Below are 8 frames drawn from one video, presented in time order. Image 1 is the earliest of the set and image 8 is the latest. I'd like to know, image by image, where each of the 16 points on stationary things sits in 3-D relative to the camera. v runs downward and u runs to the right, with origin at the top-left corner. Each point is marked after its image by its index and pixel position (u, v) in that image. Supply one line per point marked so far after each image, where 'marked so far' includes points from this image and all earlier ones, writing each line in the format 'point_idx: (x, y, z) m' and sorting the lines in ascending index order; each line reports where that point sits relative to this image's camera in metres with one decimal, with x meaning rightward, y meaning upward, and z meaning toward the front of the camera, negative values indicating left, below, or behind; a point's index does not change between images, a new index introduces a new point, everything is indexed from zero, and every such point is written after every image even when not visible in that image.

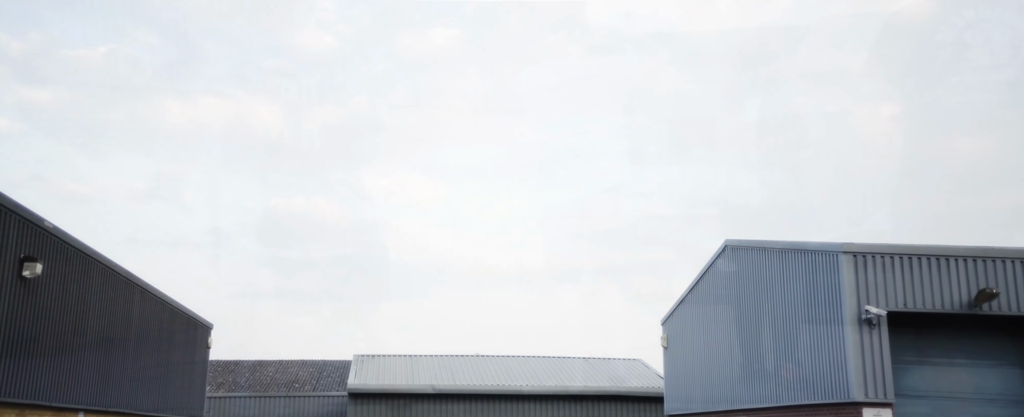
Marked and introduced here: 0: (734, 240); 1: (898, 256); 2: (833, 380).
0: (+4.7, -0.7, +17.3) m
1: (+6.1, -0.7, +13.0) m
2: (+5.1, -2.7, +13.2) m
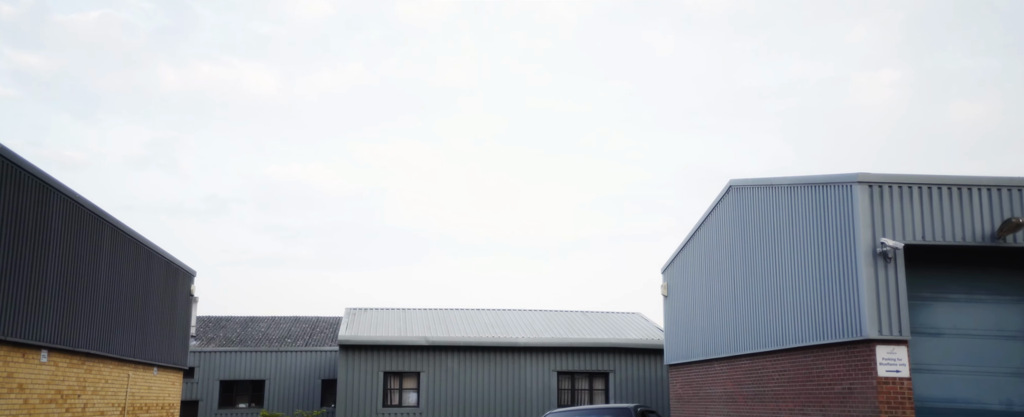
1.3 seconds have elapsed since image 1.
0: (+4.5, +0.6, +16.5) m
1: (+6.0, +0.3, +12.1) m
2: (+5.0, -1.7, +12.4) m
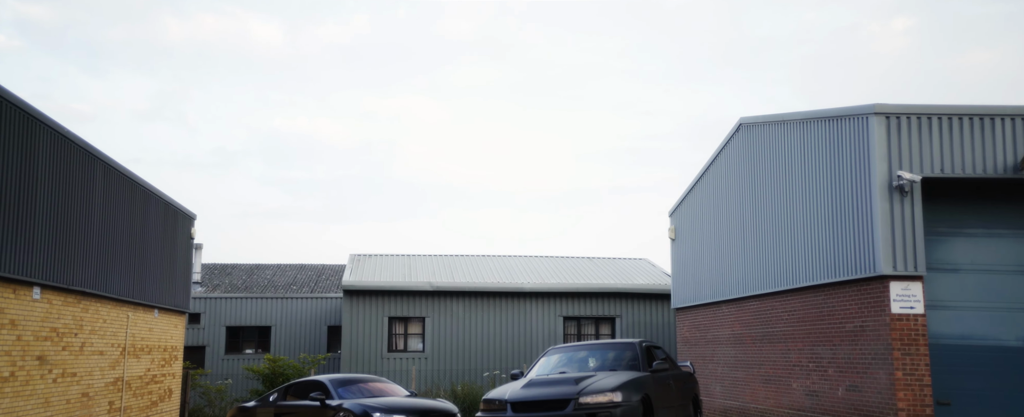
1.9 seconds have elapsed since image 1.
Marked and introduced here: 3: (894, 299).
0: (+4.6, +1.8, +16.0) m
1: (+6.0, +1.3, +11.6) m
2: (+5.1, -0.7, +12.0) m
3: (+5.2, -1.2, +11.2) m
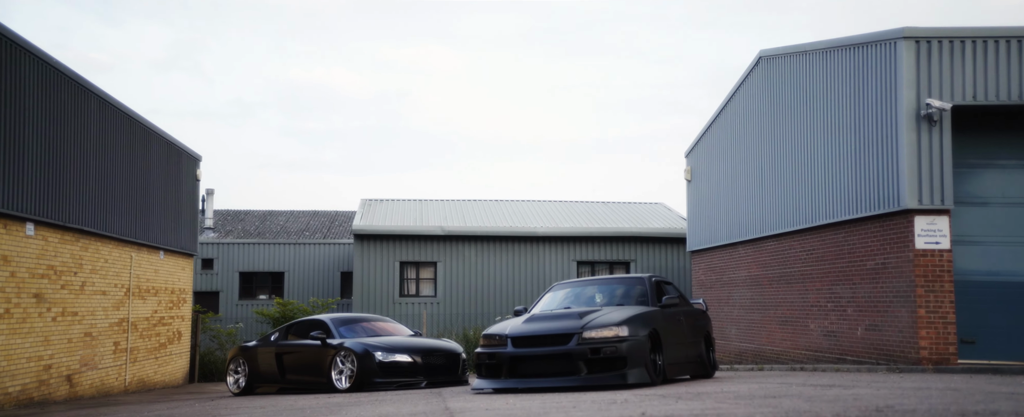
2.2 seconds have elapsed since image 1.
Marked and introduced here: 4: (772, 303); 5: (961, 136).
0: (+4.8, +3.0, +15.2) m
1: (+6.1, +2.2, +10.9) m
2: (+5.2, +0.3, +11.5) m
3: (+5.3, -0.3, +10.6) m
4: (+4.9, -1.8, +15.6) m
5: (+6.1, +1.0, +11.2) m
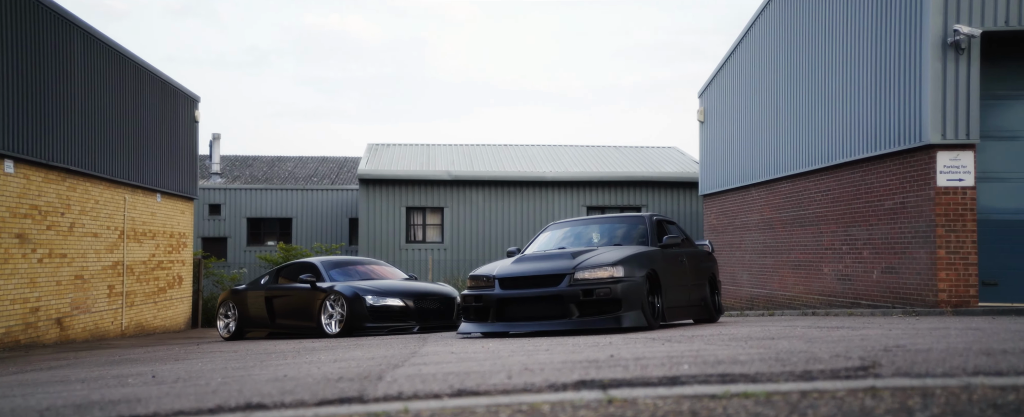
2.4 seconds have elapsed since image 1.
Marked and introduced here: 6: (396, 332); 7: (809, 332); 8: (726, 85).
0: (+4.8, +4.0, +14.4) m
1: (+6.0, +3.0, +10.1) m
2: (+5.1, +1.1, +10.8) m
3: (+5.2, +0.5, +10.0) m
4: (+5.0, -0.7, +15.0) m
5: (+6.1, +1.8, +10.5) m
6: (-1.4, -1.5, +10.0) m
7: (+1.8, -0.8, +5.1) m
8: (+4.8, +2.8, +18.4) m
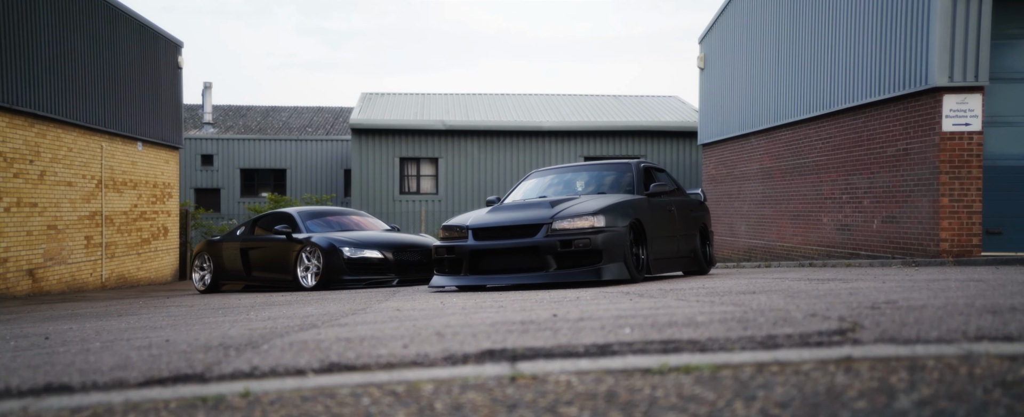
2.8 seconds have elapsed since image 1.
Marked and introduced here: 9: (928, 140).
0: (+4.6, +4.9, +13.6) m
1: (+5.8, +3.7, +9.4) m
2: (+4.9, +1.8, +10.2) m
3: (+5.0, +1.1, +9.5) m
4: (+4.8, +0.2, +14.5) m
5: (+5.9, +2.5, +9.9) m
6: (-1.6, -0.9, +9.7) m
7: (+1.6, -0.4, +4.6) m
8: (+4.6, +3.9, +17.7) m
9: (+4.9, +0.8, +9.7) m
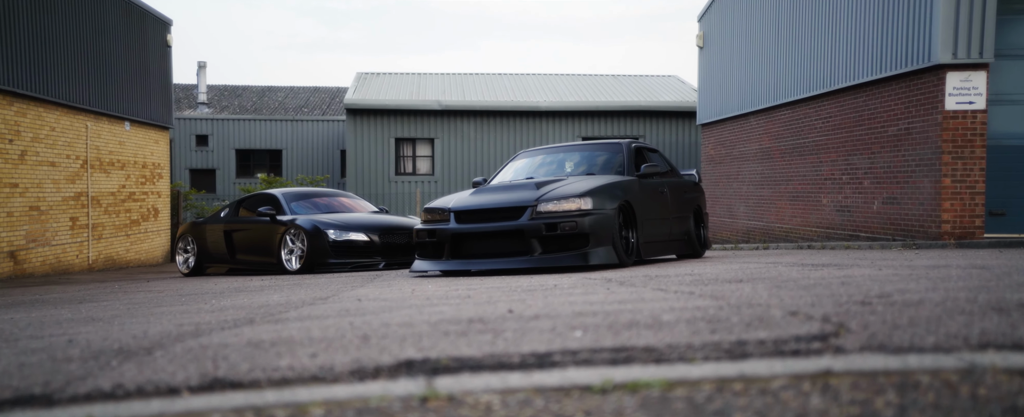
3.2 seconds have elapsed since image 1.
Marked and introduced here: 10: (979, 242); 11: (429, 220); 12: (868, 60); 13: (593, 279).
0: (+4.5, +5.2, +13.3) m
1: (+5.7, +3.9, +9.0) m
2: (+4.8, +2.0, +9.9) m
3: (+4.9, +1.3, +9.1) m
4: (+4.7, +0.5, +14.2) m
5: (+5.8, +2.7, +9.5) m
6: (-1.7, -0.7, +9.4) m
7: (+1.4, -0.3, +4.4) m
8: (+4.5, +4.3, +17.4) m
9: (+4.8, +1.0, +9.4) m
10: (+5.1, -0.4, +9.1) m
11: (-0.7, -0.1, +6.9) m
12: (+4.8, +2.0, +11.0) m
13: (+0.5, -0.4, +4.6) m
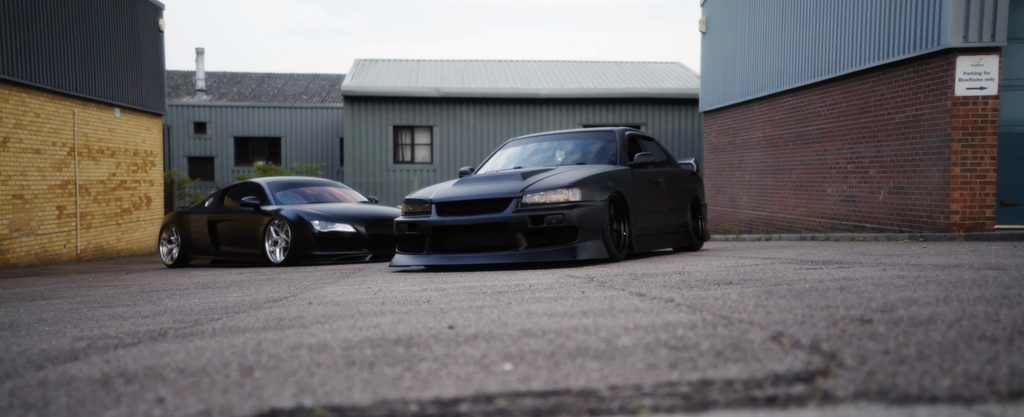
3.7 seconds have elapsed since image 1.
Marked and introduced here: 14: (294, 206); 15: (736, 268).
0: (+4.4, +5.4, +12.8) m
1: (+5.6, +4.0, +8.6) m
2: (+4.7, +2.1, +9.5) m
3: (+4.8, +1.4, +8.8) m
4: (+4.6, +0.7, +13.8) m
5: (+5.7, +2.8, +9.1) m
6: (-1.8, -0.6, +9.1) m
7: (+1.3, -0.3, +4.0) m
8: (+4.5, +4.5, +16.9) m
9: (+4.7, +1.1, +9.0) m
10: (+5.0, -0.3, +8.7) m
11: (-0.8, 0.0, +6.6) m
12: (+4.7, +2.1, +10.6) m
13: (+0.3, -0.4, +4.3) m
14: (-2.5, 0.0, +9.5) m
15: (+1.2, -0.3, +4.5) m
